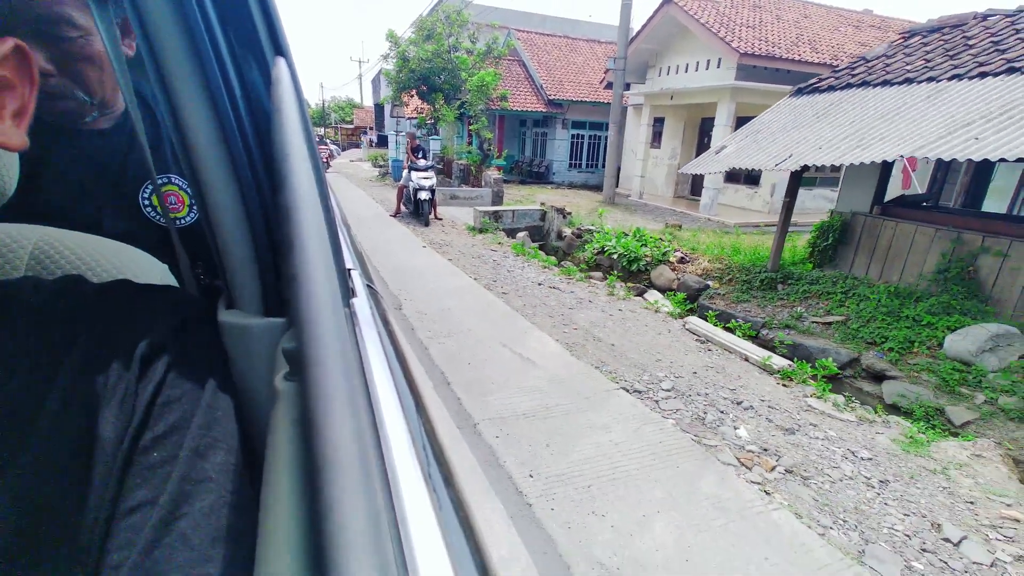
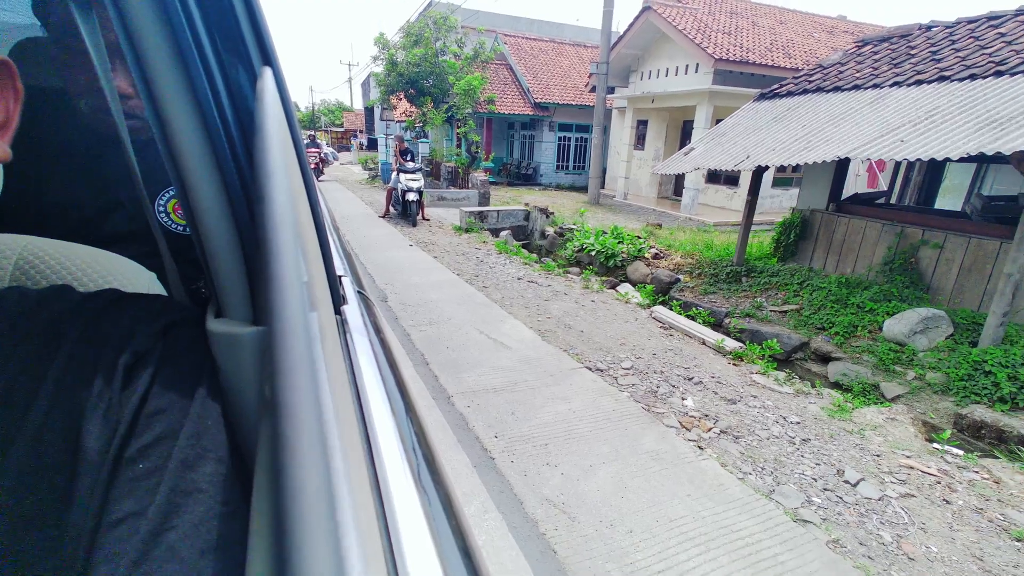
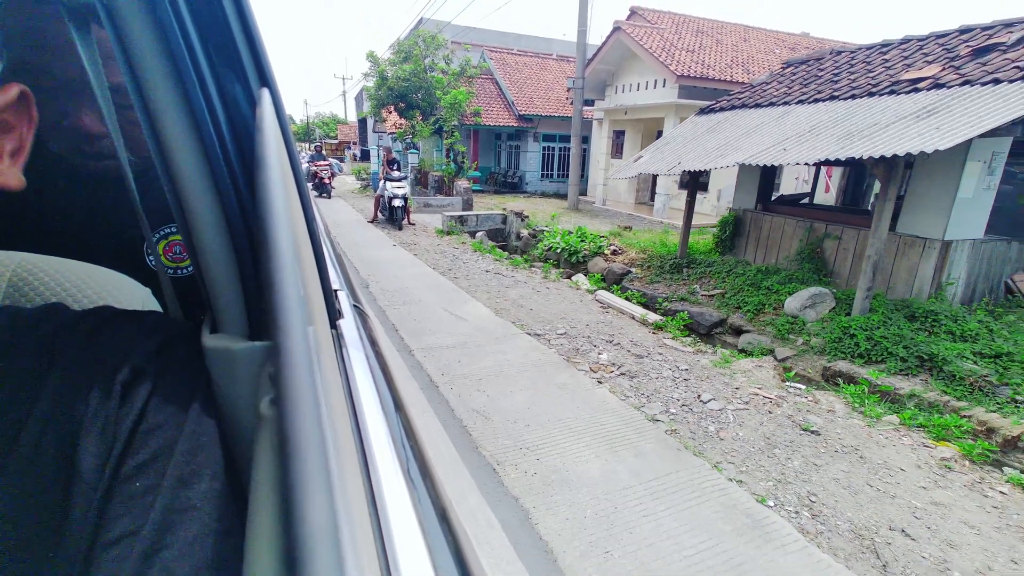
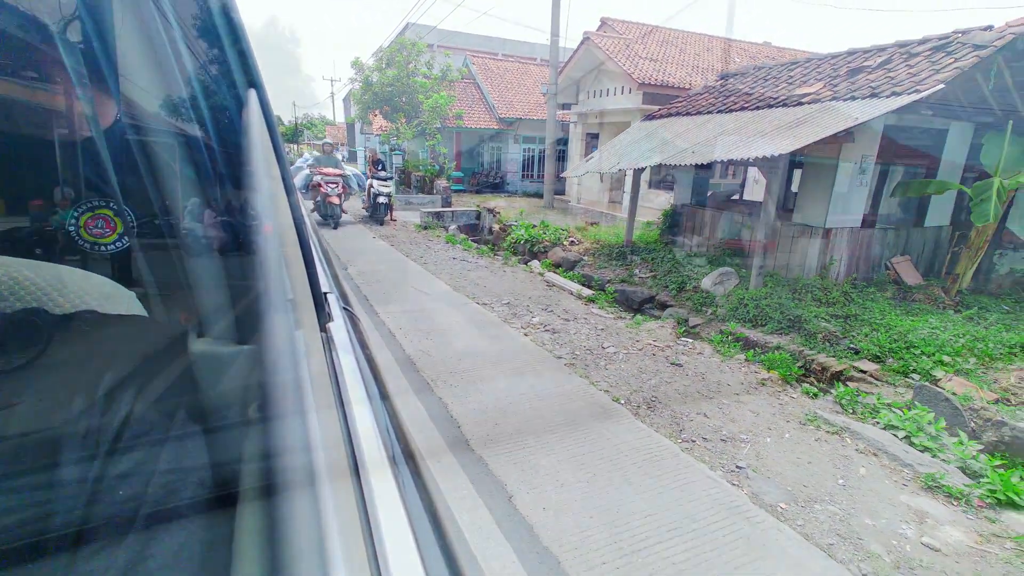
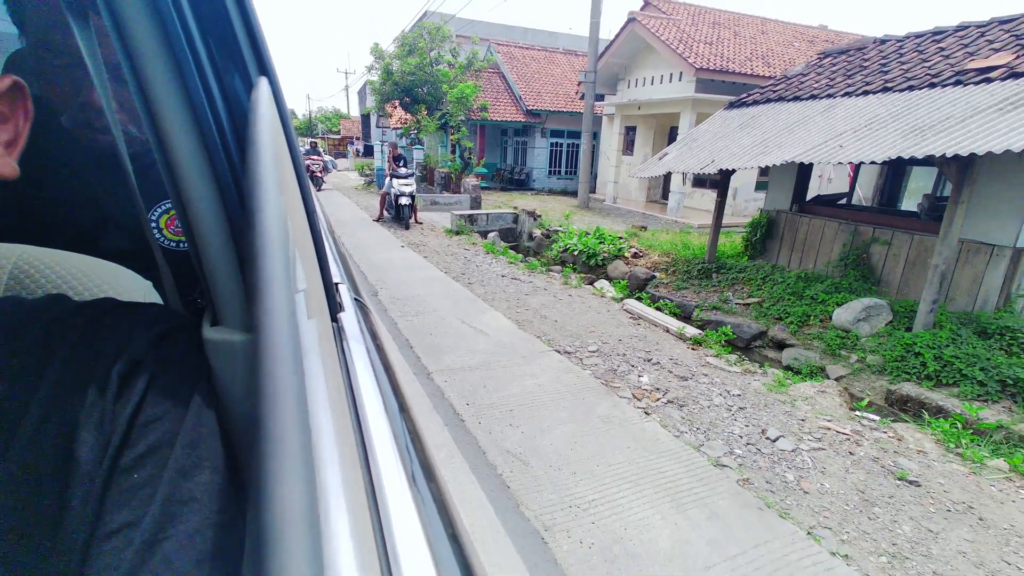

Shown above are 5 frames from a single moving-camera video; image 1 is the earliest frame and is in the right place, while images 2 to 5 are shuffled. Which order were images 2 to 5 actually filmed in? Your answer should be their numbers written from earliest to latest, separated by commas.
2, 5, 3, 4
